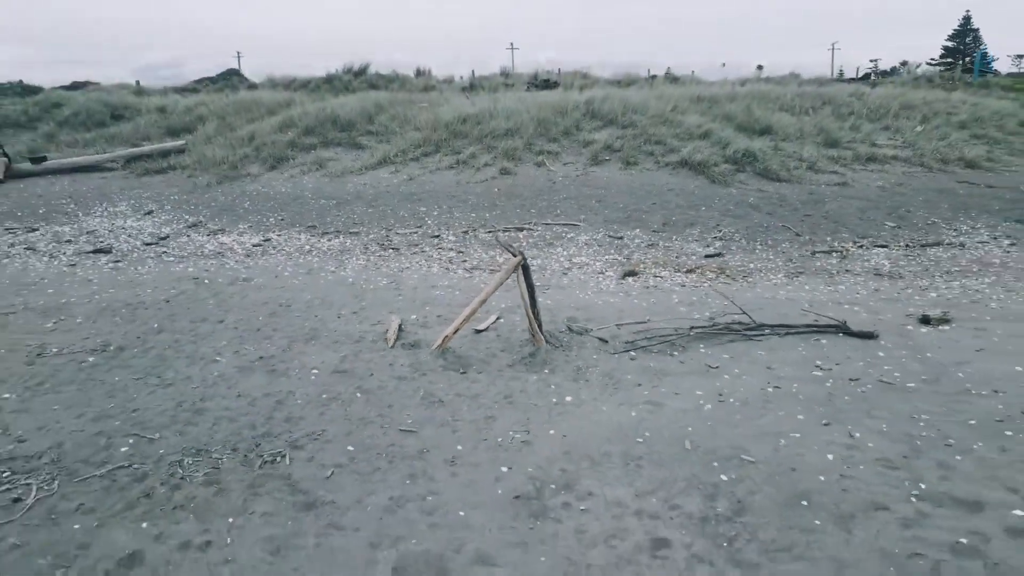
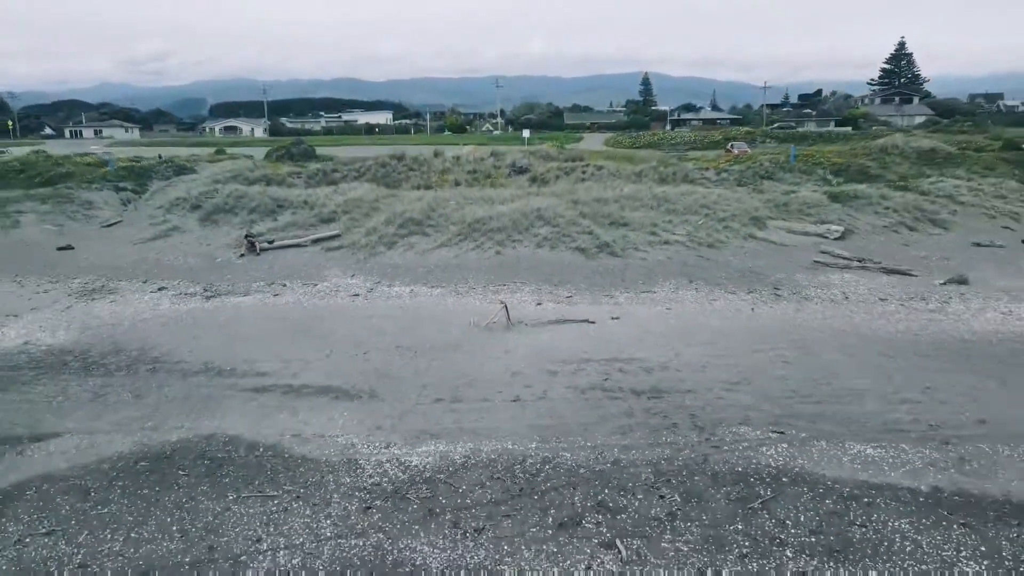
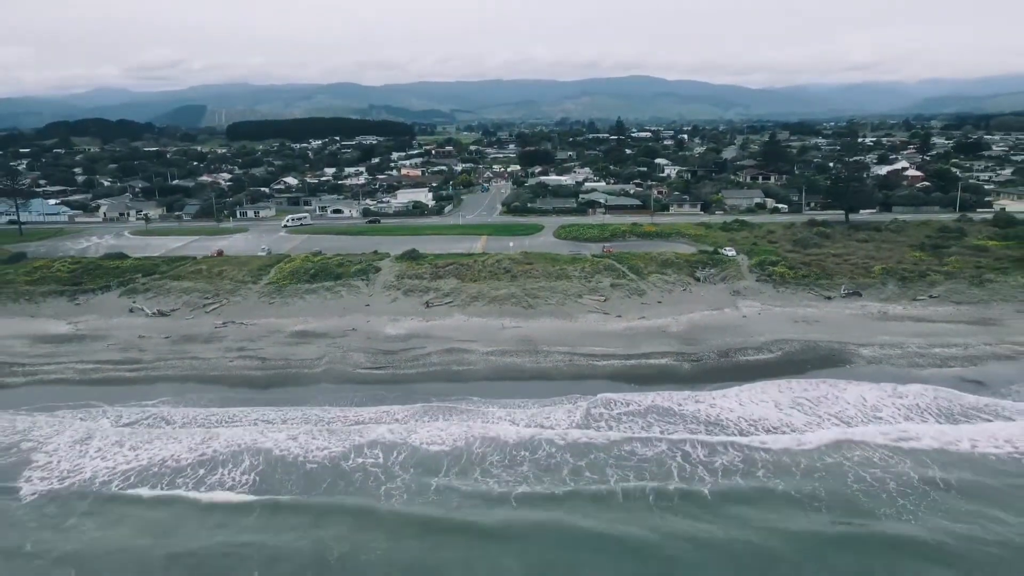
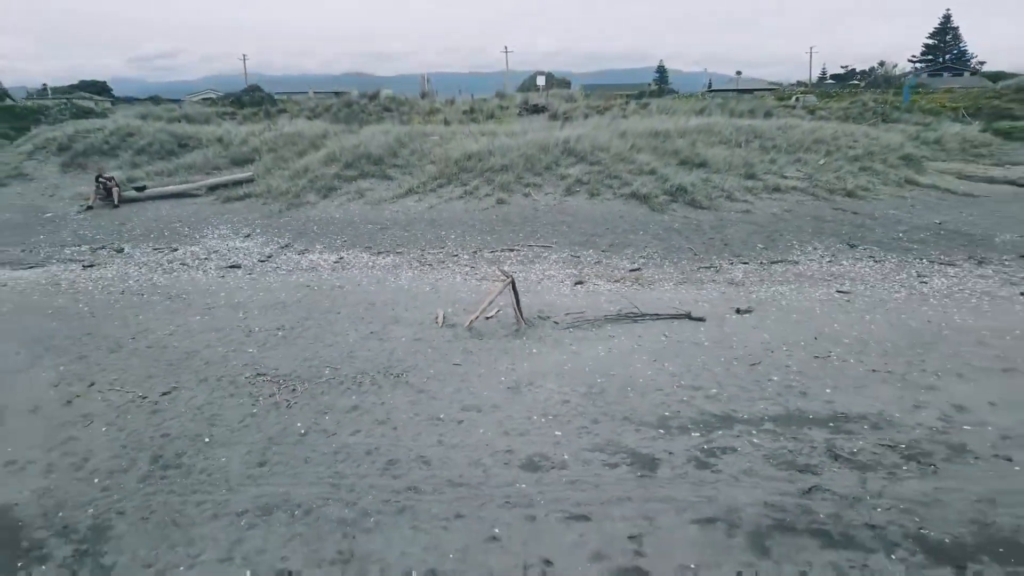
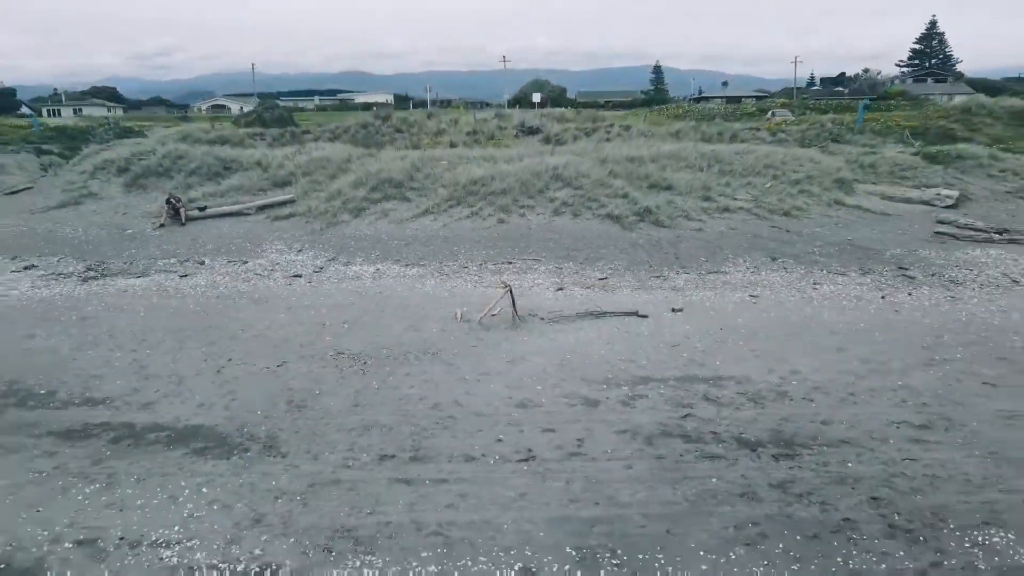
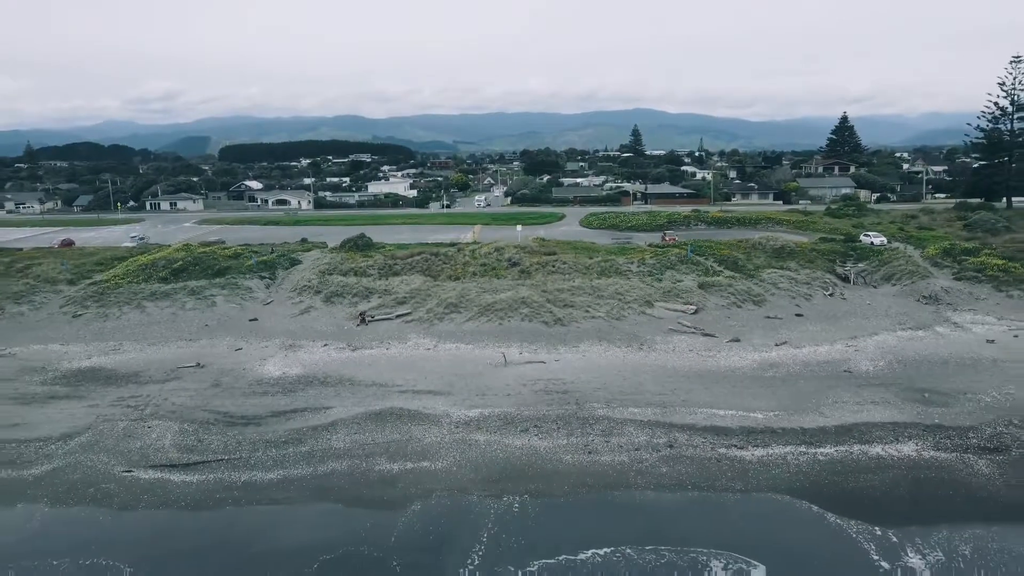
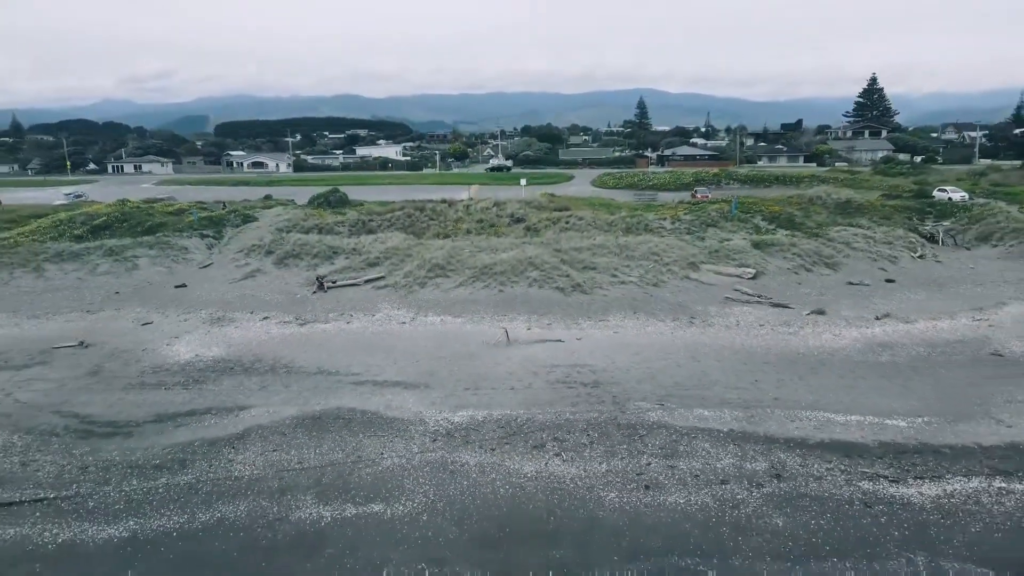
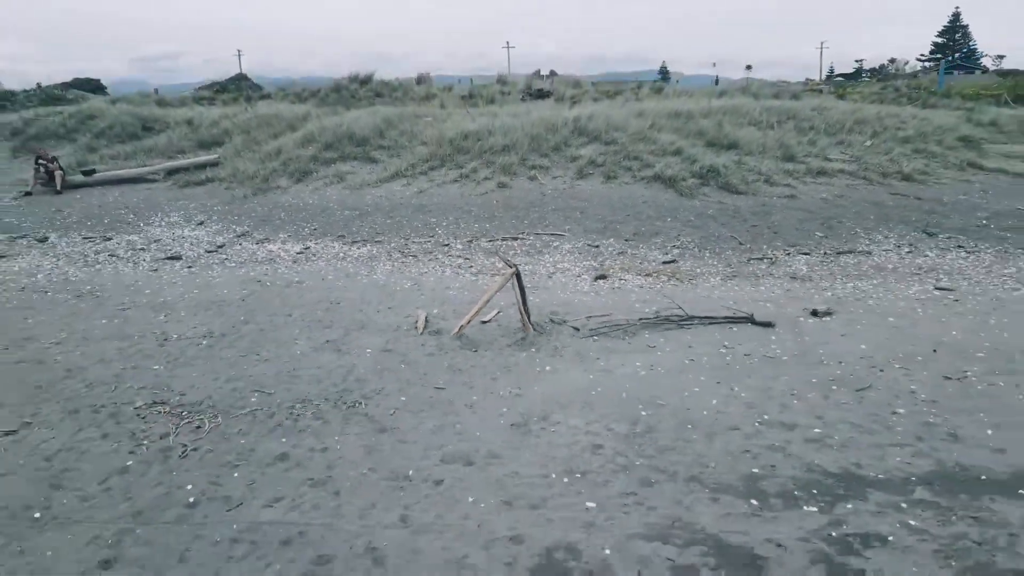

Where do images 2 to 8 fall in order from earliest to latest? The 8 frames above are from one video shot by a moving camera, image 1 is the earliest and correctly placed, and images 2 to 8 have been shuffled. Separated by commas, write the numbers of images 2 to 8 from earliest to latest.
8, 4, 5, 2, 7, 6, 3
